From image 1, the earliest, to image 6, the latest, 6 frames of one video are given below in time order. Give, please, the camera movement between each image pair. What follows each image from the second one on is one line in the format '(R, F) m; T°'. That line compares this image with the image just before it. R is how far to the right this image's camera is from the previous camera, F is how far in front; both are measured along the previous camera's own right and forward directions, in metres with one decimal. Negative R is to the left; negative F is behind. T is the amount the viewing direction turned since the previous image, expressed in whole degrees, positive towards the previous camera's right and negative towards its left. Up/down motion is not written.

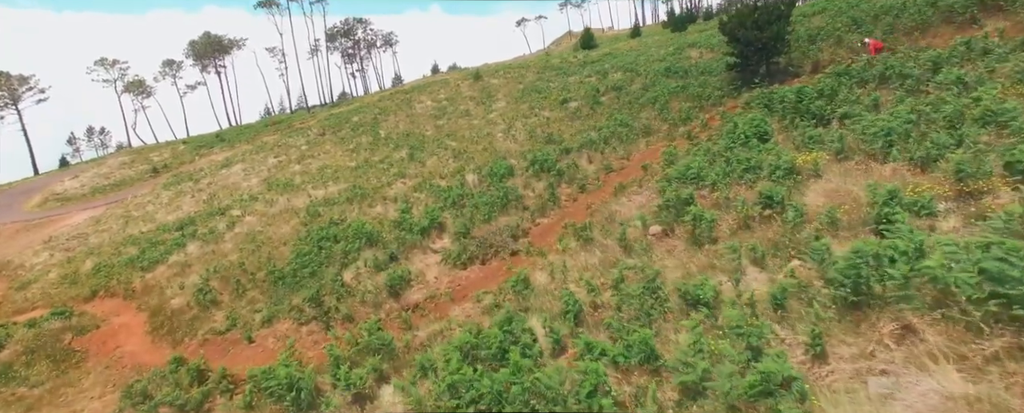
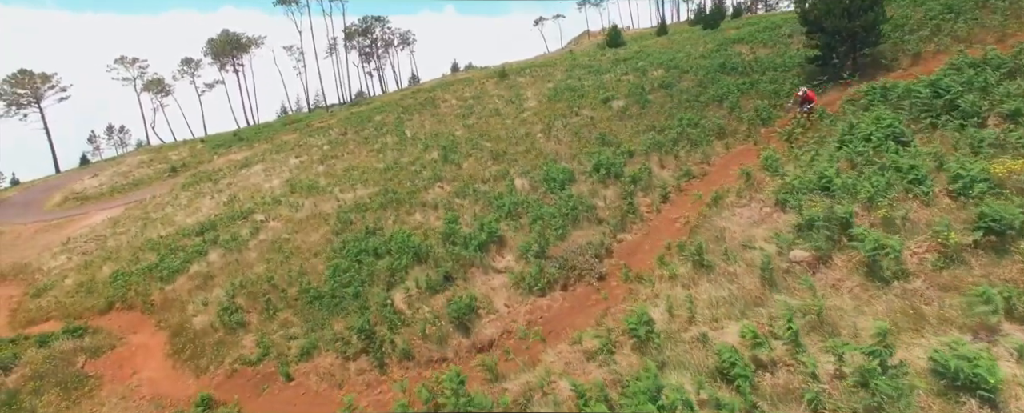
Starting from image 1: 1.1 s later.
(-1.6, +2.3) m; -1°
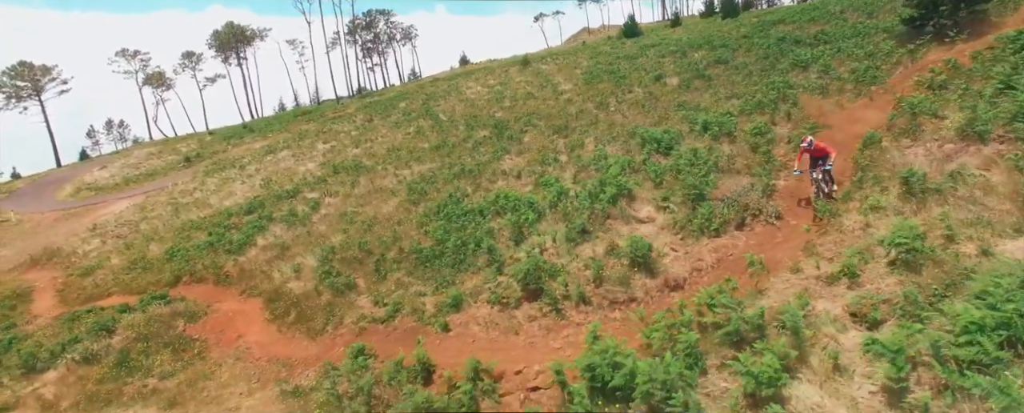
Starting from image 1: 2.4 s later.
(-3.7, +0.7) m; +1°
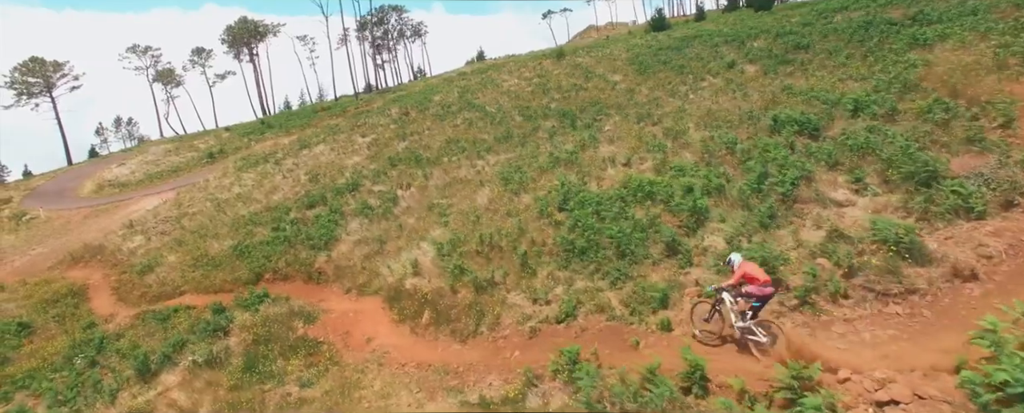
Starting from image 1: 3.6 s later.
(-4.1, +1.6) m; 0°
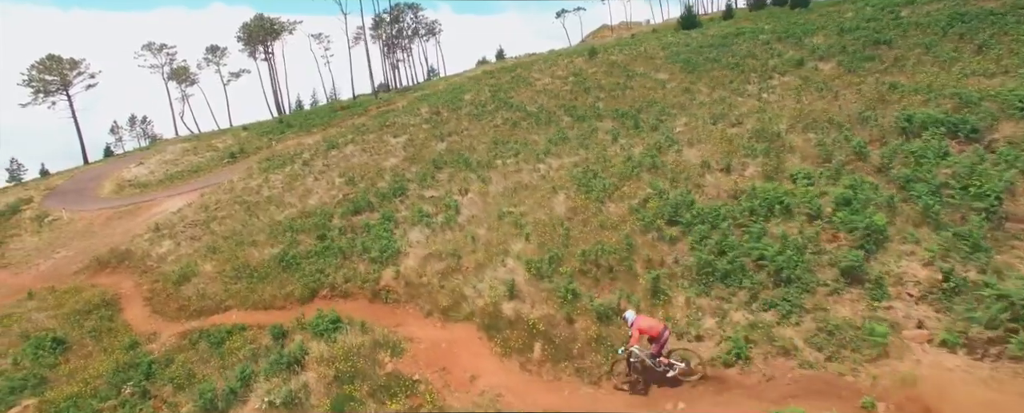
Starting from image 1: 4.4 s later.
(-2.6, +2.1) m; -1°
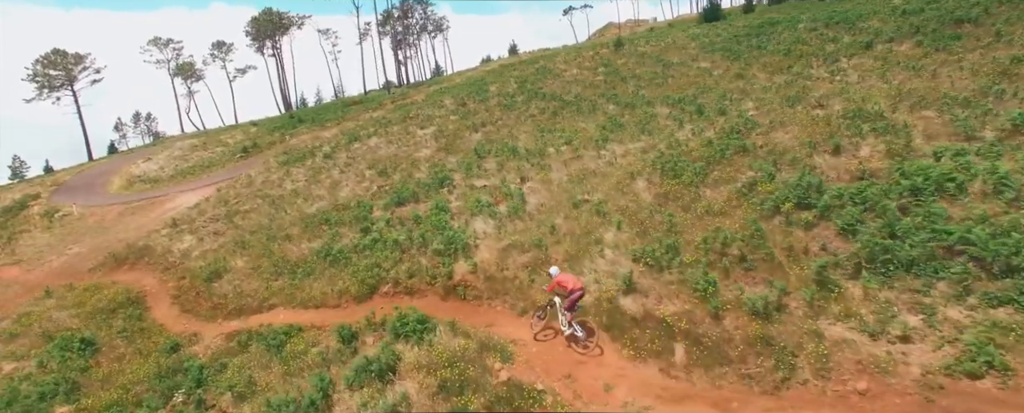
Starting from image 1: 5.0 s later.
(-2.5, +2.0) m; 0°
